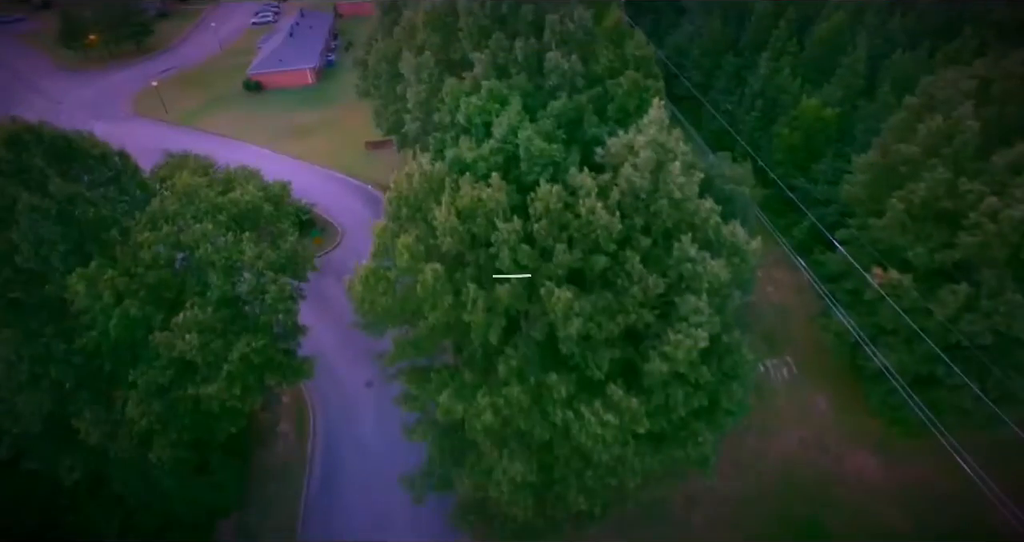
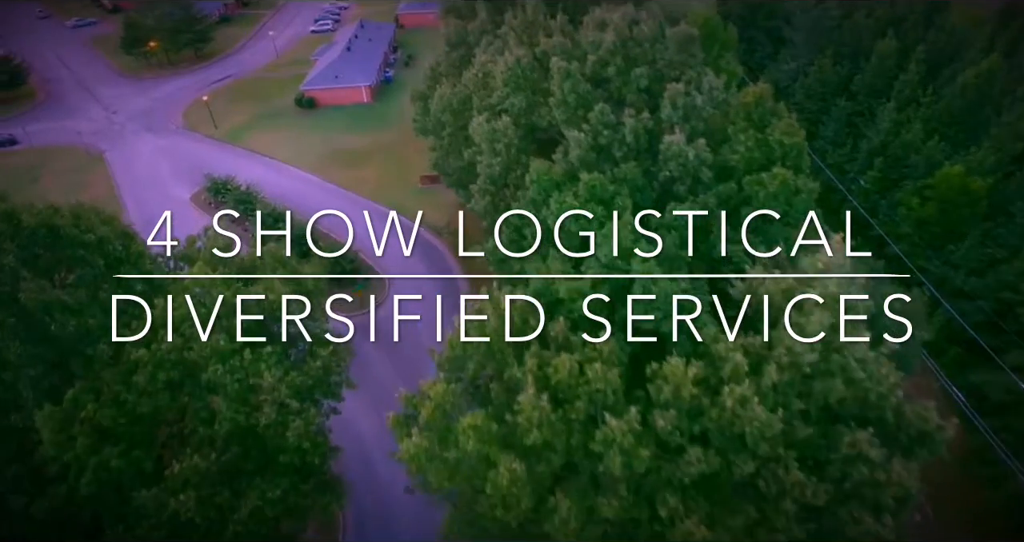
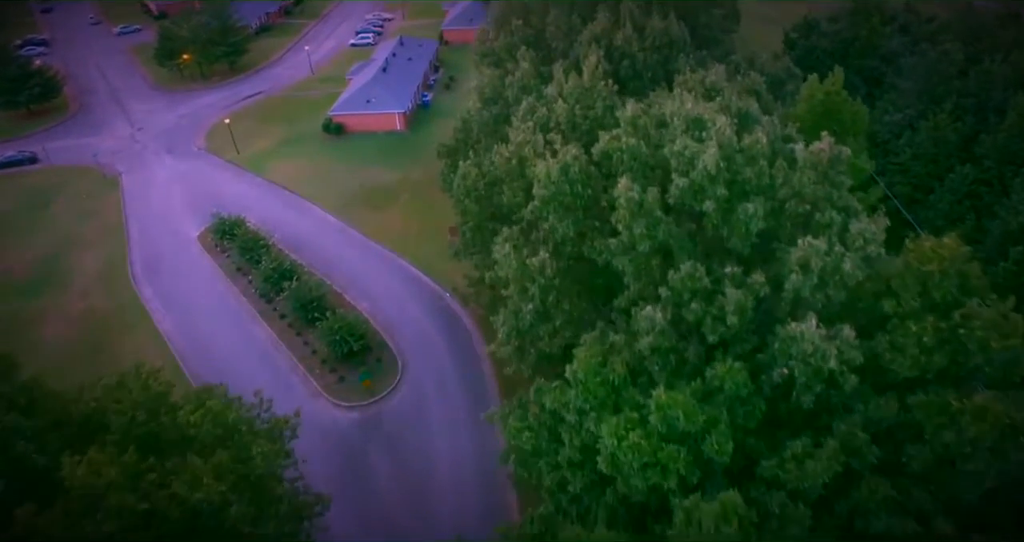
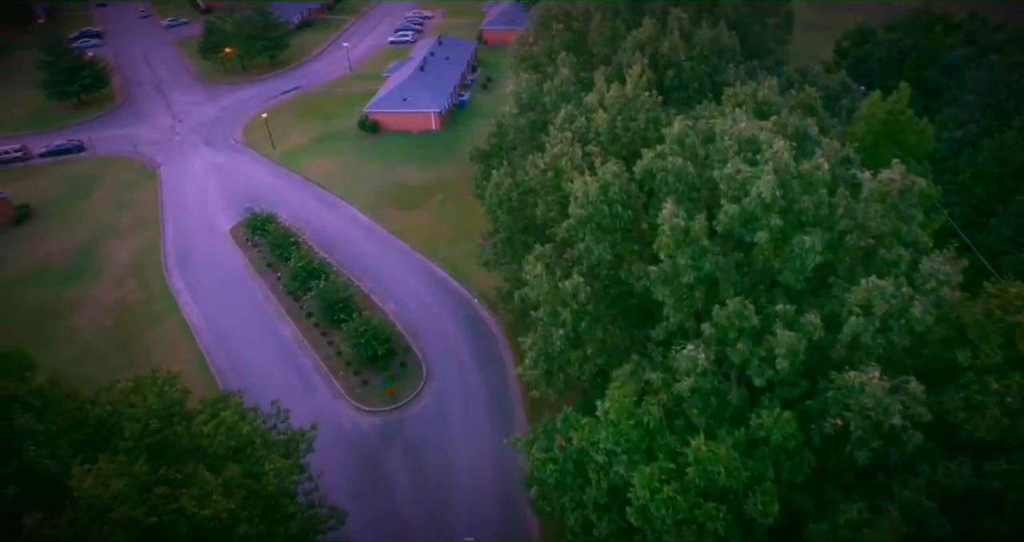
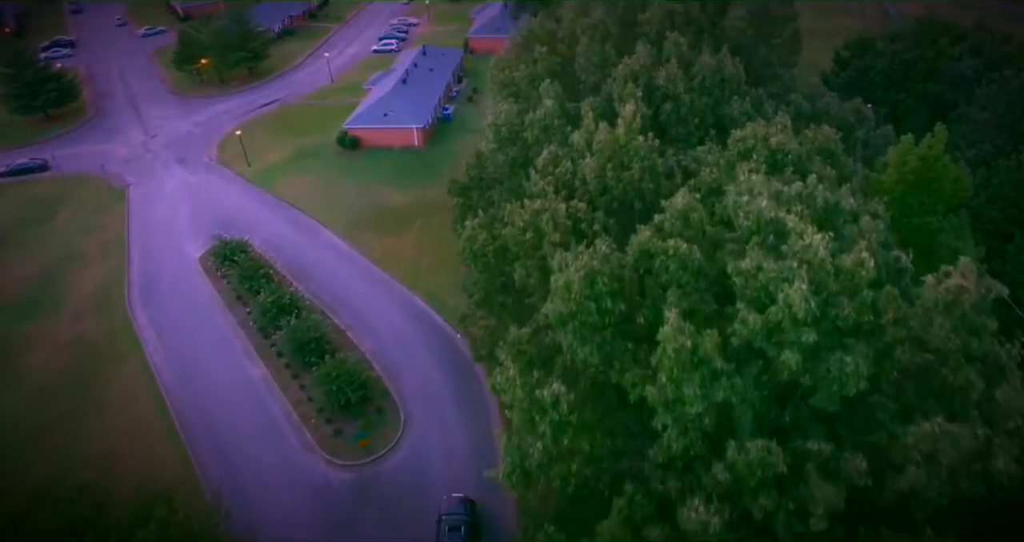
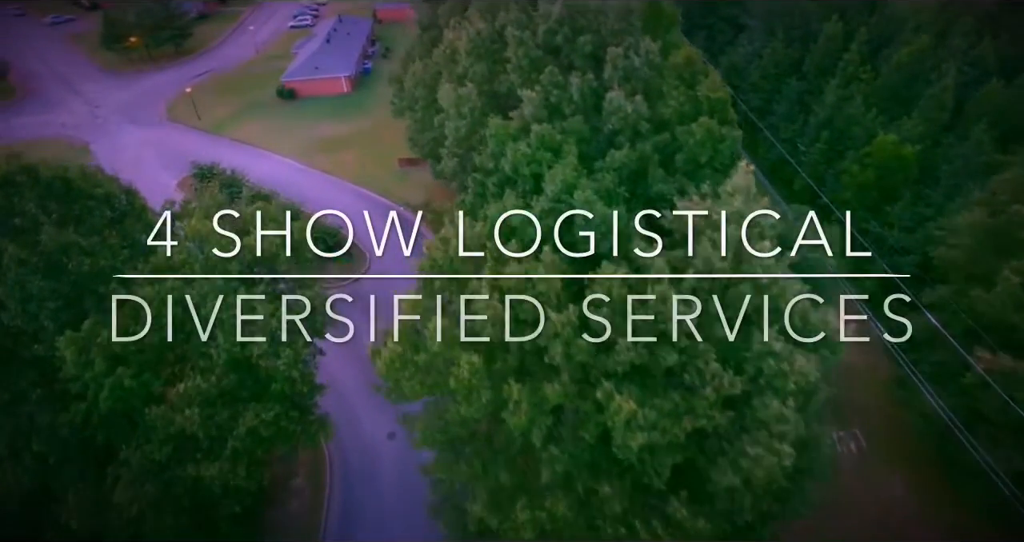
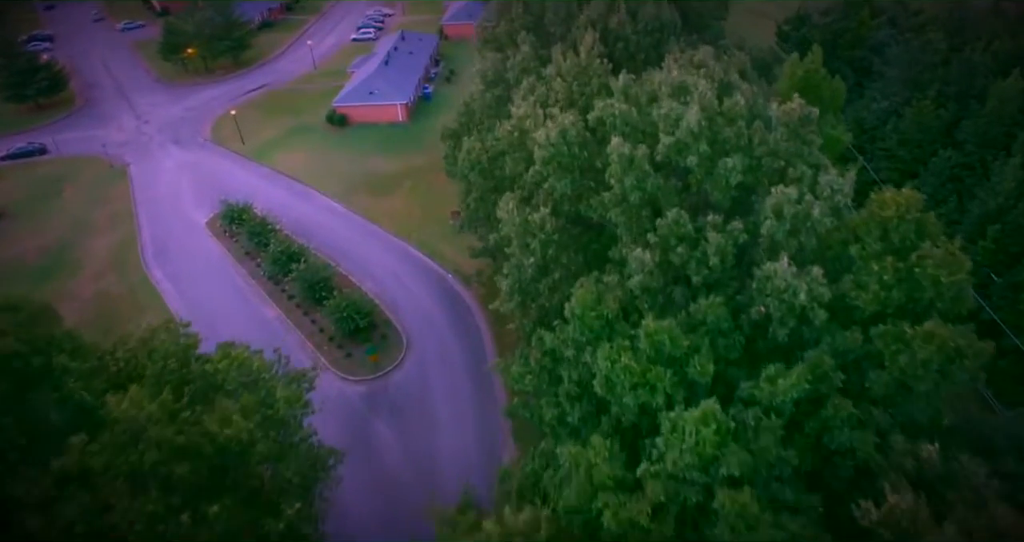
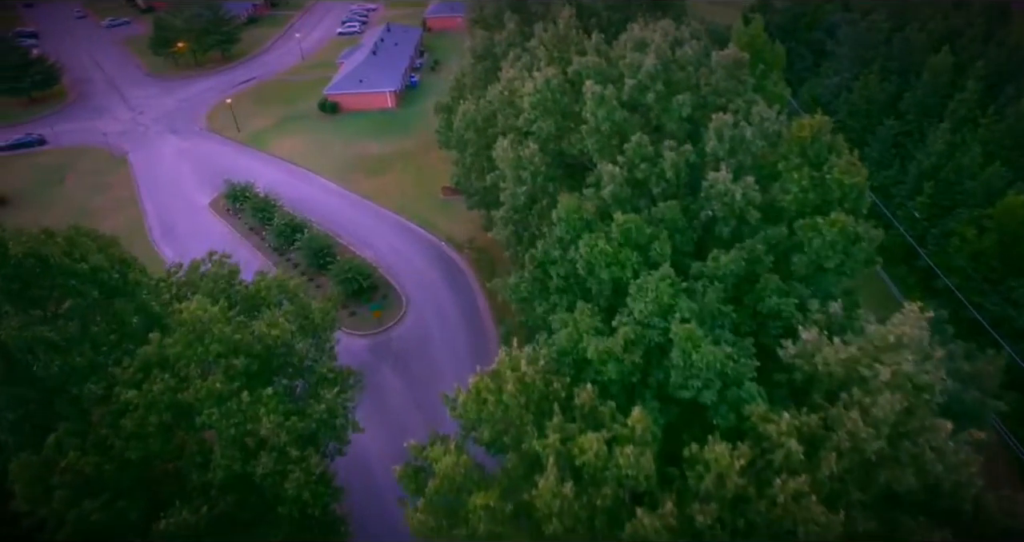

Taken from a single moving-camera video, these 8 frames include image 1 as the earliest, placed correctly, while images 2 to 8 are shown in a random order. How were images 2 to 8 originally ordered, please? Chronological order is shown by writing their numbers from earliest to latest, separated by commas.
6, 2, 8, 7, 3, 4, 5
